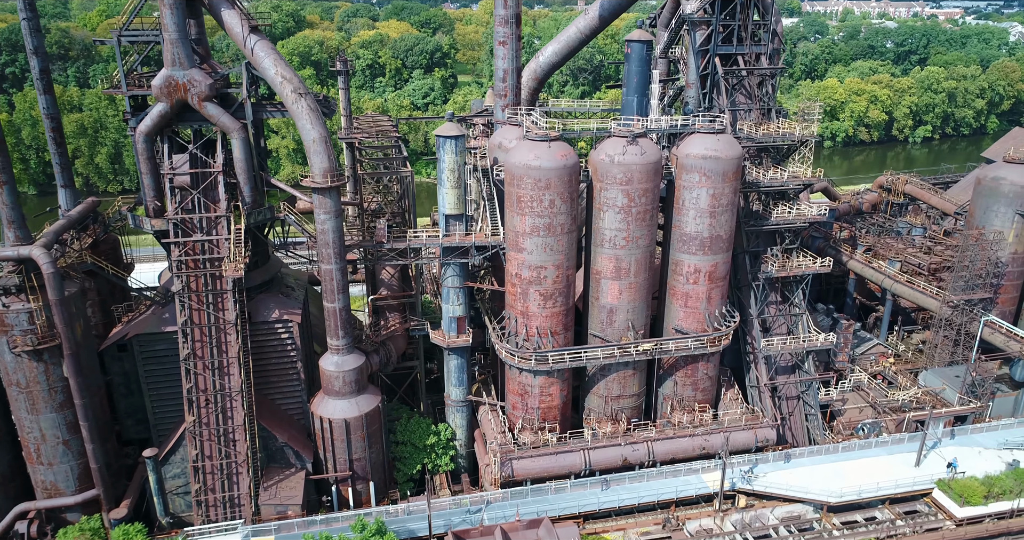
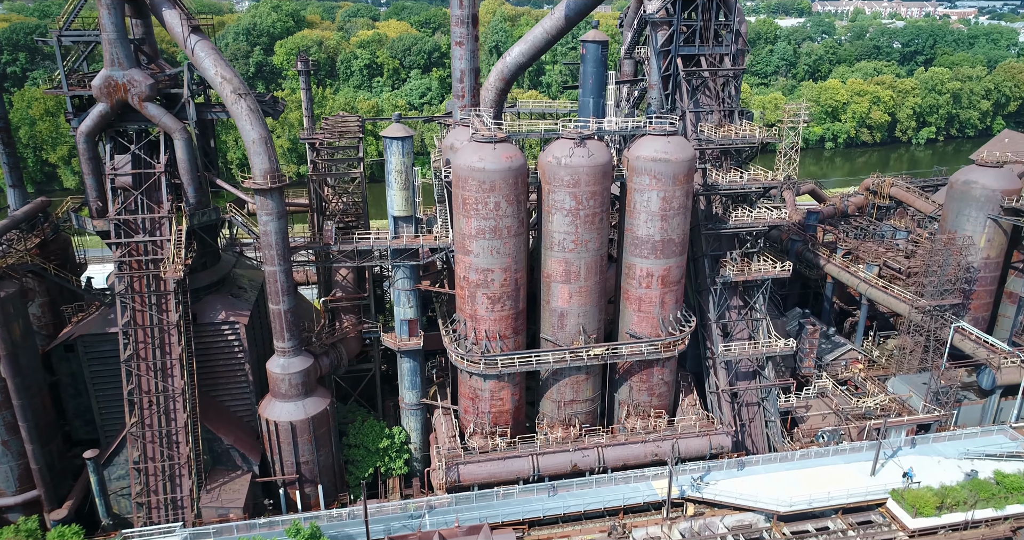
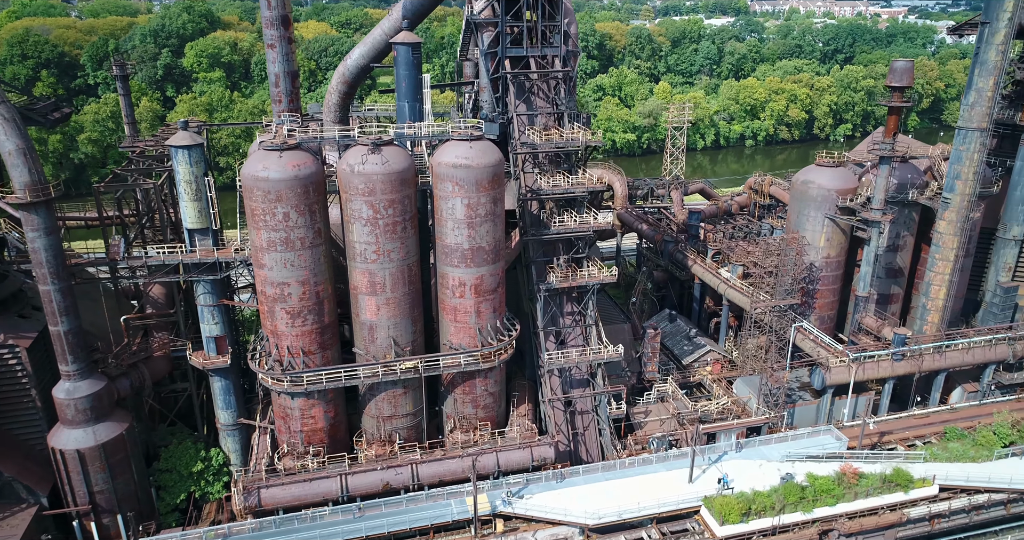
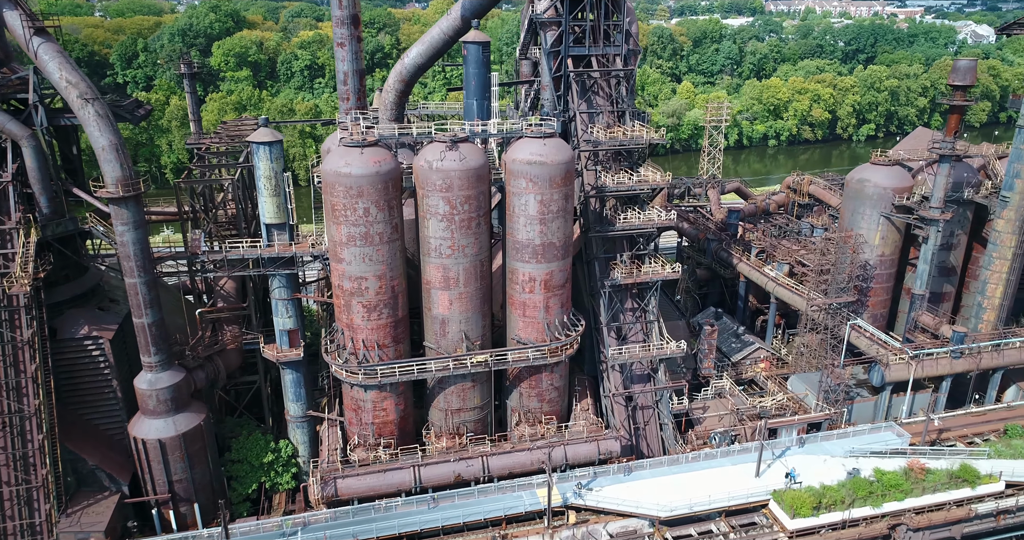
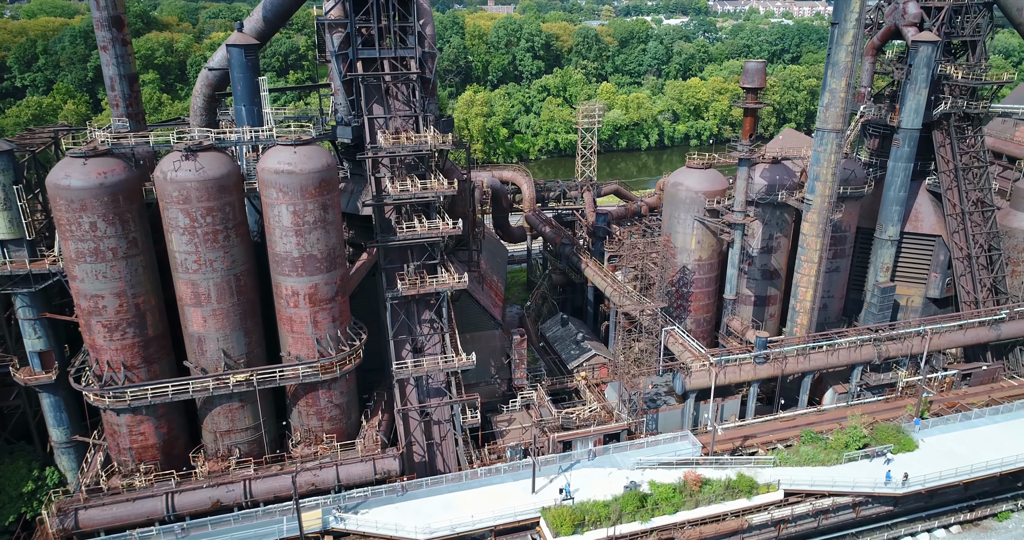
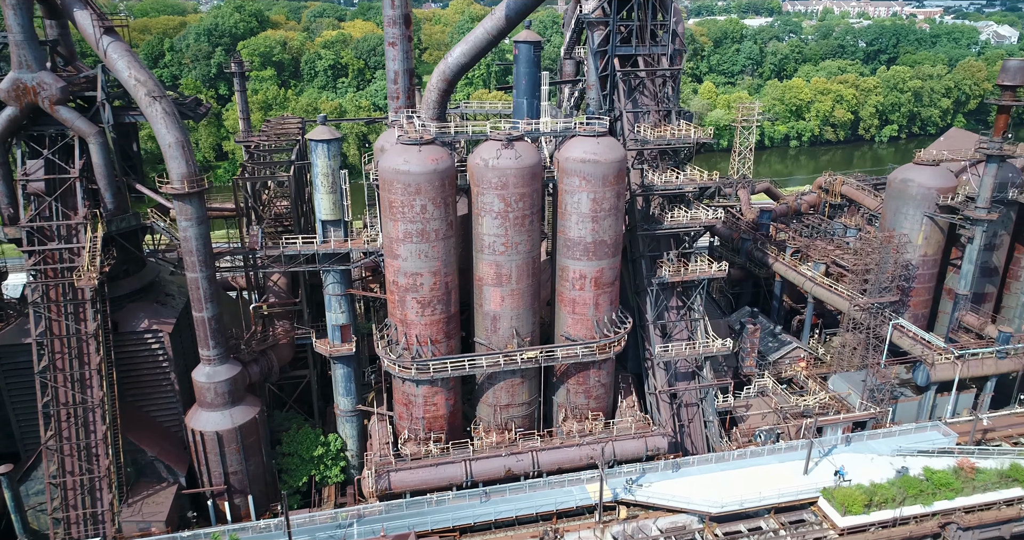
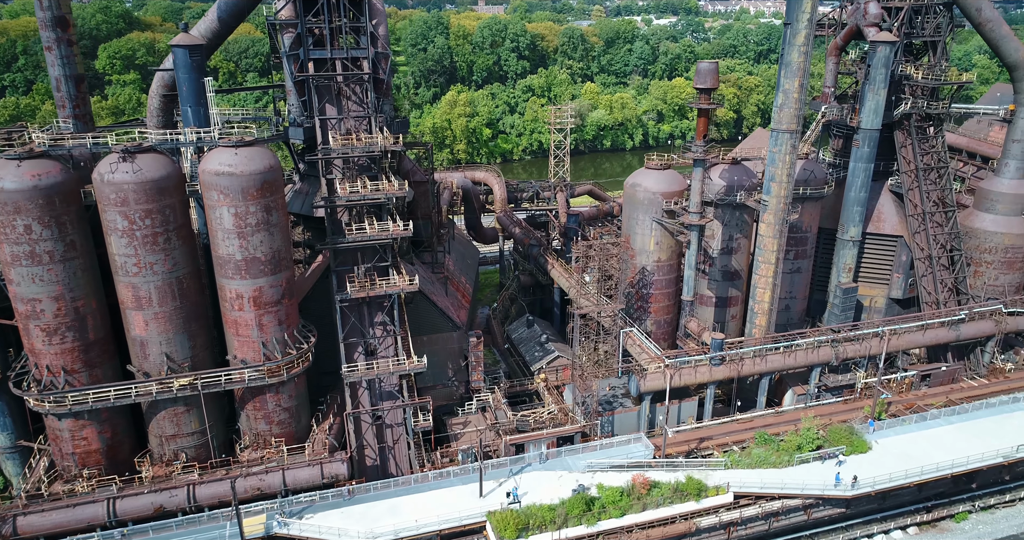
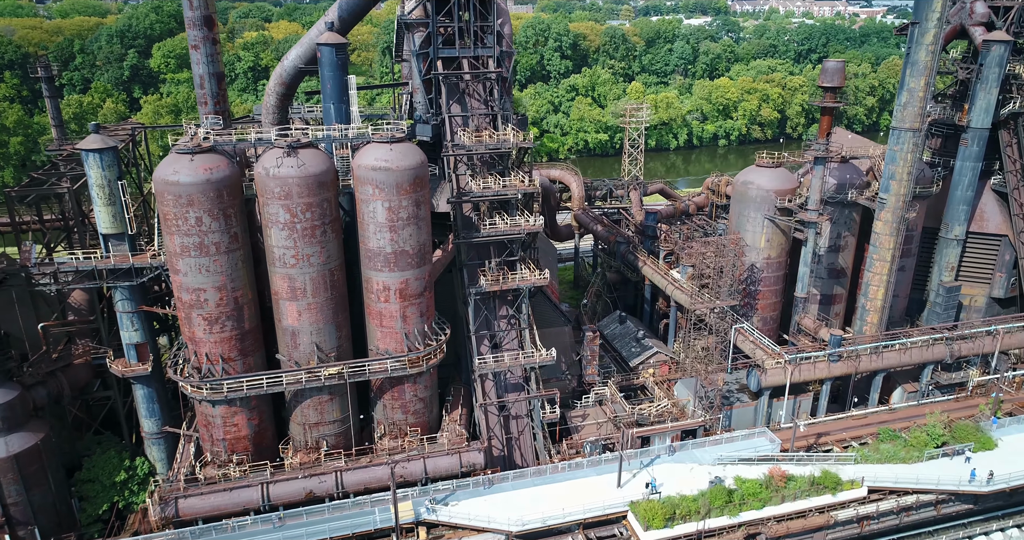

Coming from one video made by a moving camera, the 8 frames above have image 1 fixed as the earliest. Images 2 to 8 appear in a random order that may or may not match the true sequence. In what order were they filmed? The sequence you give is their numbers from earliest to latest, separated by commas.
2, 6, 4, 3, 8, 5, 7
